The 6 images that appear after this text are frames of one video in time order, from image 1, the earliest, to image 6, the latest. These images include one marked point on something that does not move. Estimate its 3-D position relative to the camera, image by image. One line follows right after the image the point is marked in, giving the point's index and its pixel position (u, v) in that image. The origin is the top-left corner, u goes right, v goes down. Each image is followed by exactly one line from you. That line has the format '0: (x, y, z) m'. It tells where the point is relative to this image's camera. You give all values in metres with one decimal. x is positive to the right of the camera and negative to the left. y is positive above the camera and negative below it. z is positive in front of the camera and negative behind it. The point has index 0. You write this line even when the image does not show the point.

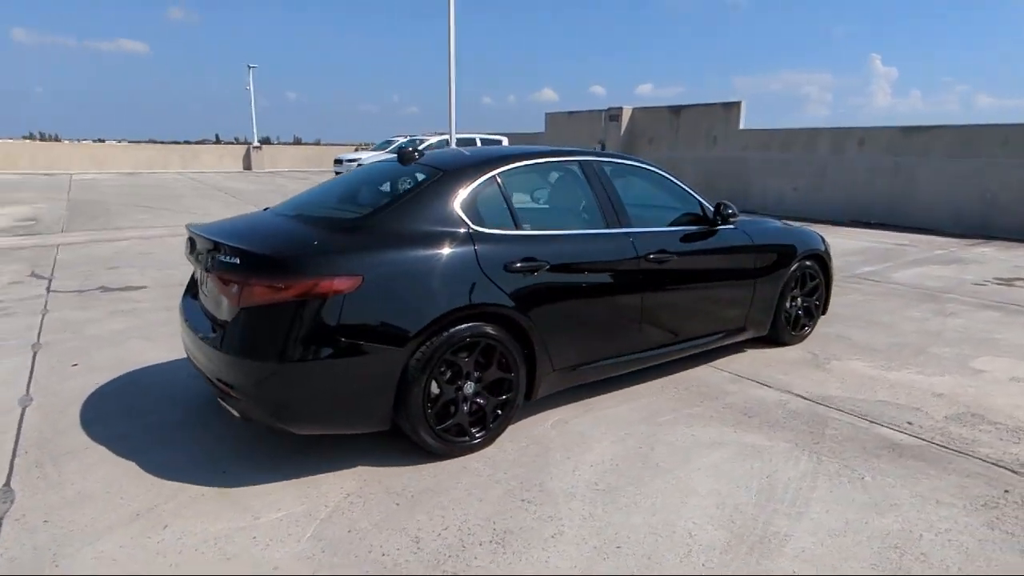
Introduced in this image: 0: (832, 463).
0: (+1.6, -0.9, +3.2) m
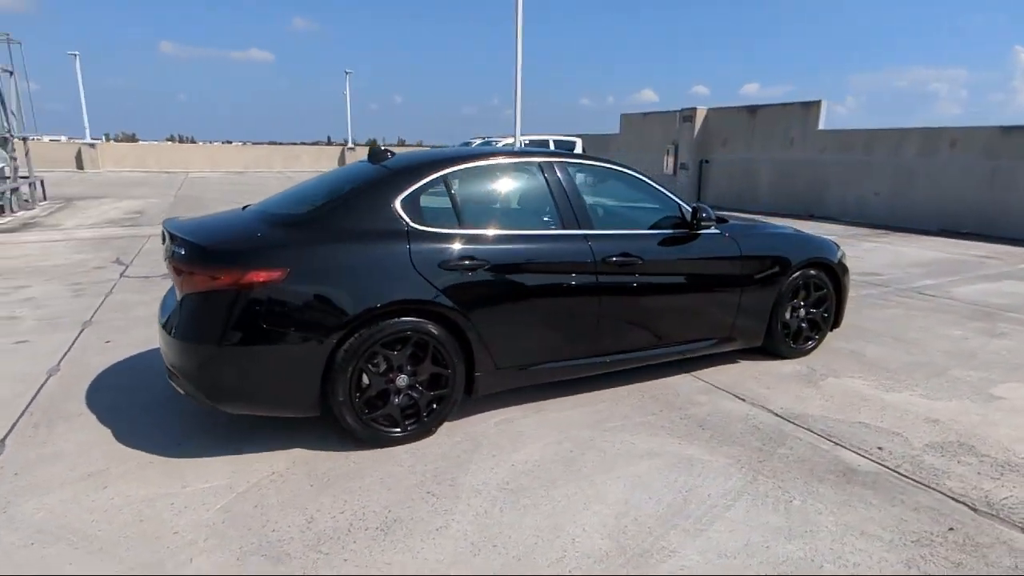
0: (+1.2, -0.9, +3.0) m
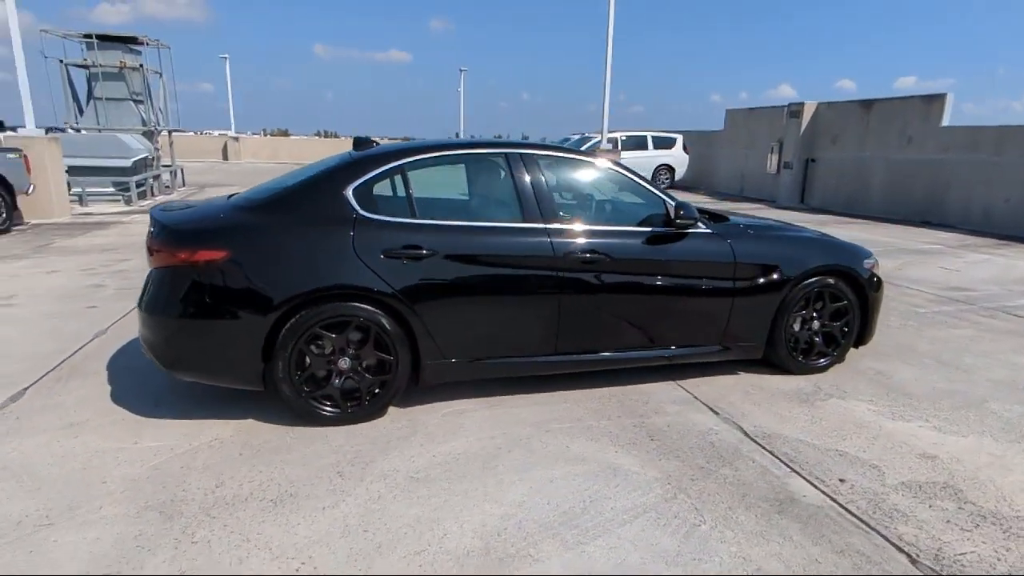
0: (+0.8, -1.0, +2.7) m
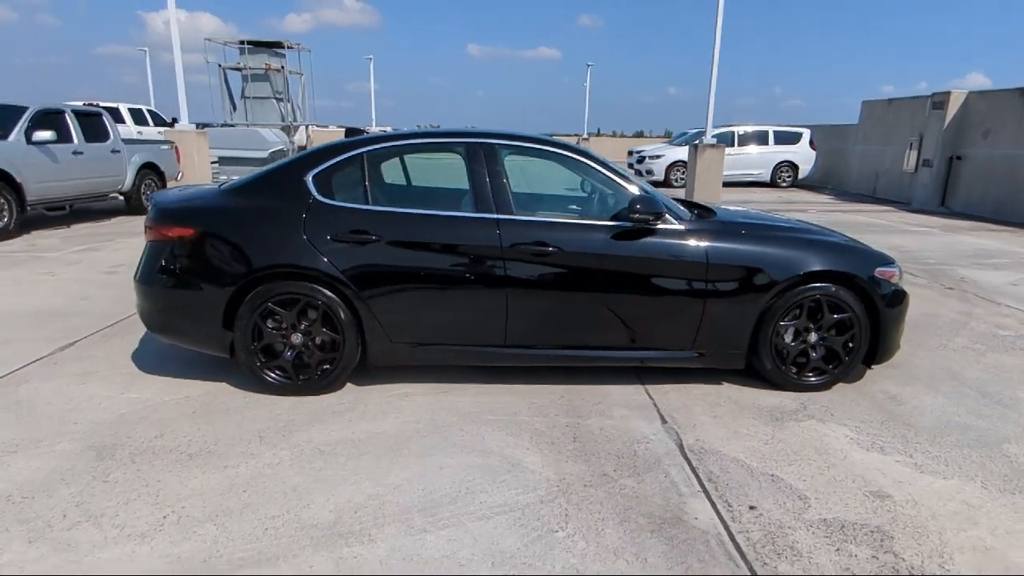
0: (+0.2, -0.9, +2.6) m
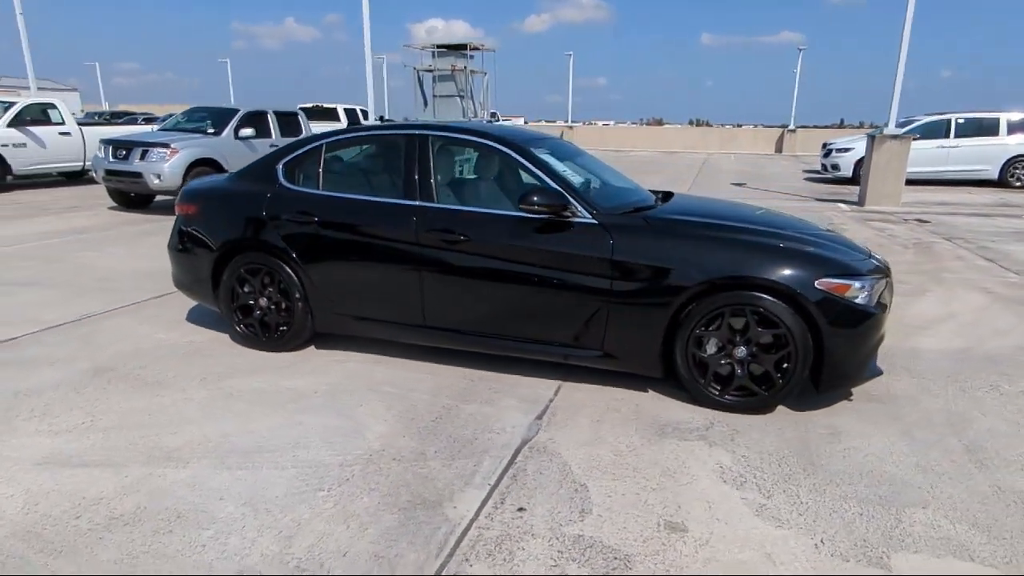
0: (-0.8, -0.8, +2.8) m
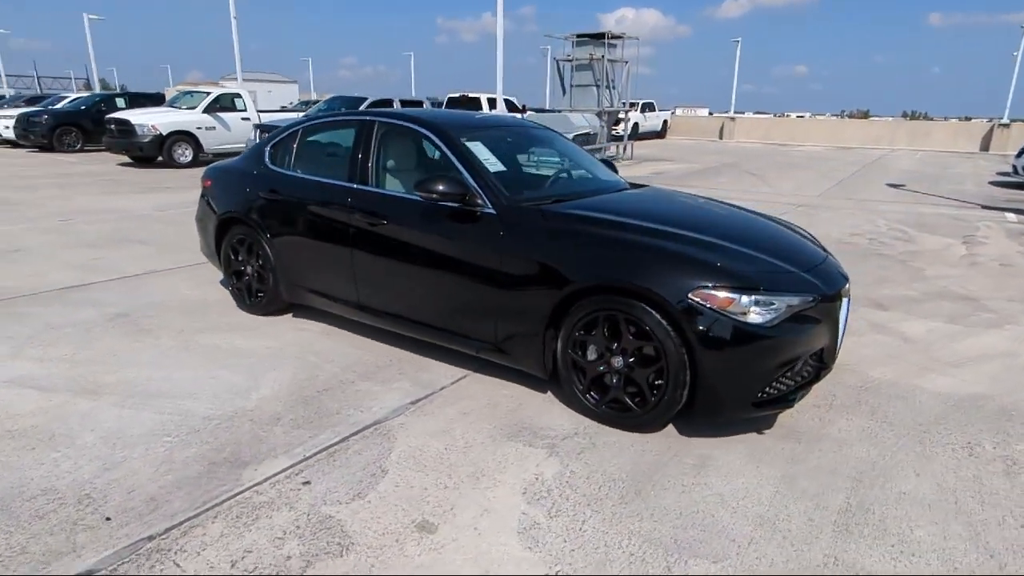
0: (-1.6, -0.7, +3.1) m
